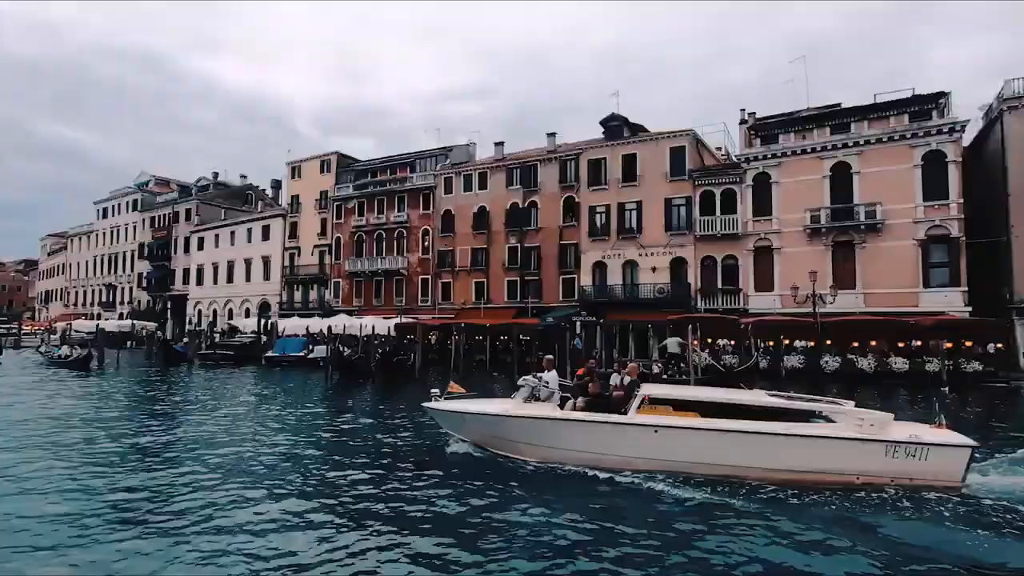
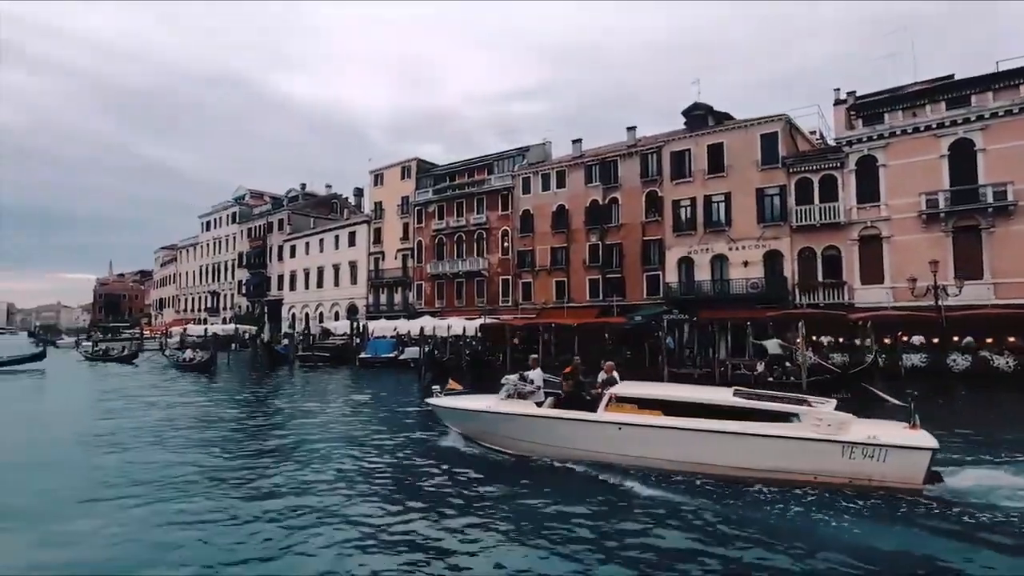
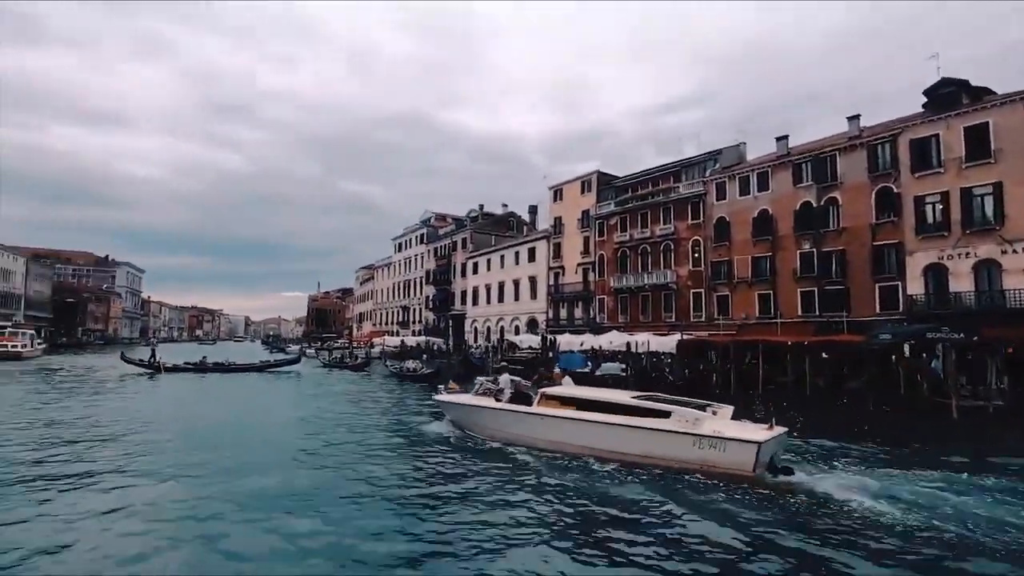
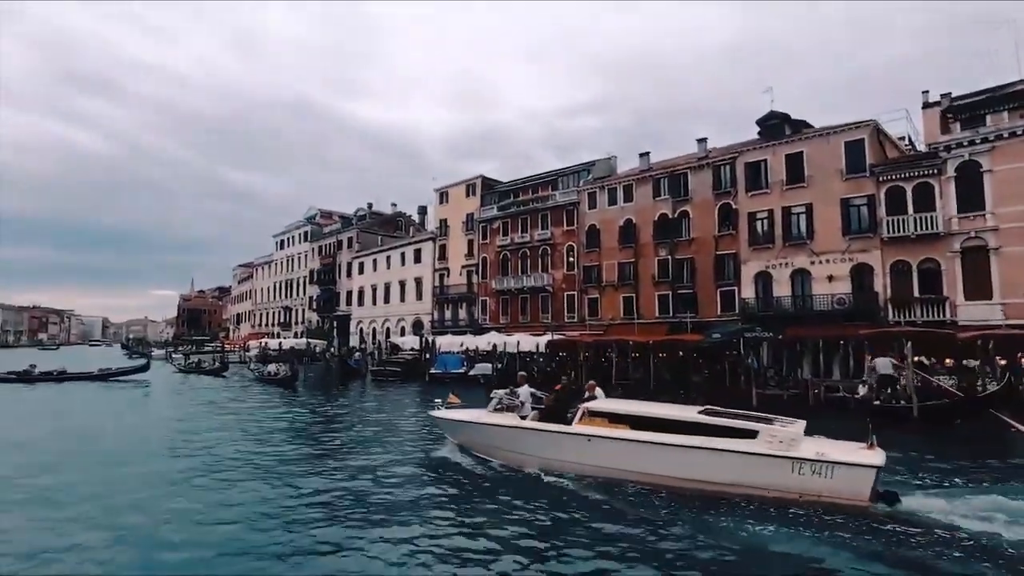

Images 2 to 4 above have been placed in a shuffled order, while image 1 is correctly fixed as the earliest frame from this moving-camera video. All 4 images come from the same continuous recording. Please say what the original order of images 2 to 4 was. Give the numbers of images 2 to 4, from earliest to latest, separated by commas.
2, 4, 3
